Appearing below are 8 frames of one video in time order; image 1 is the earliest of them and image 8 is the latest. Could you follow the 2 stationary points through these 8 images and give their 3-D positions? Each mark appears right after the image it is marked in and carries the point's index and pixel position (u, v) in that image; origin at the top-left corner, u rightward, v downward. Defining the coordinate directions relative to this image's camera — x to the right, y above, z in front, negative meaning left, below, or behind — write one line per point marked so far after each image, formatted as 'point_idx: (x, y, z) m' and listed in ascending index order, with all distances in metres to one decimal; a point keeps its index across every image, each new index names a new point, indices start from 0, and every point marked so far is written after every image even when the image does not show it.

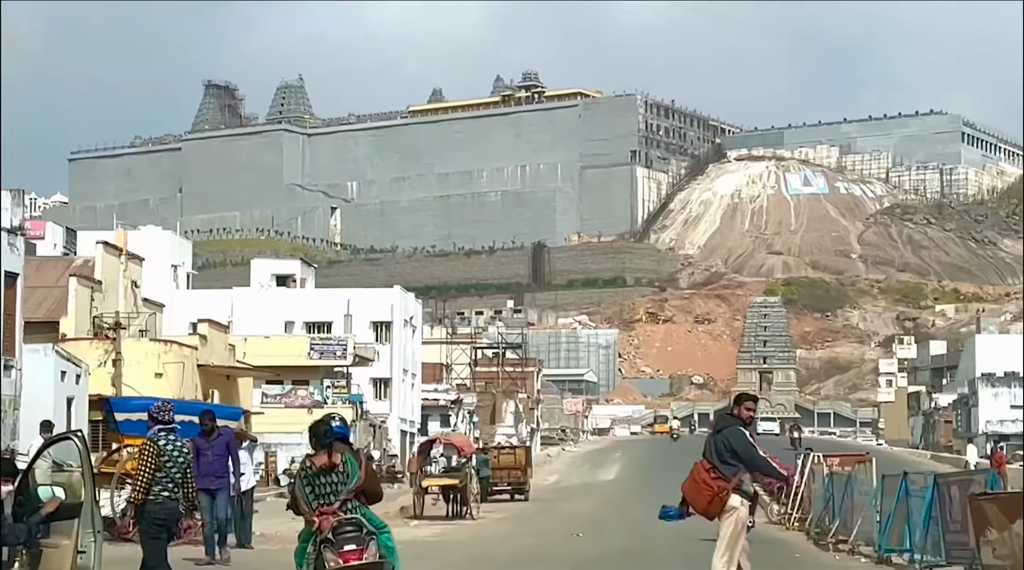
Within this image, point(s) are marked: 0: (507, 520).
0: (-0.1, -2.2, +17.0) m
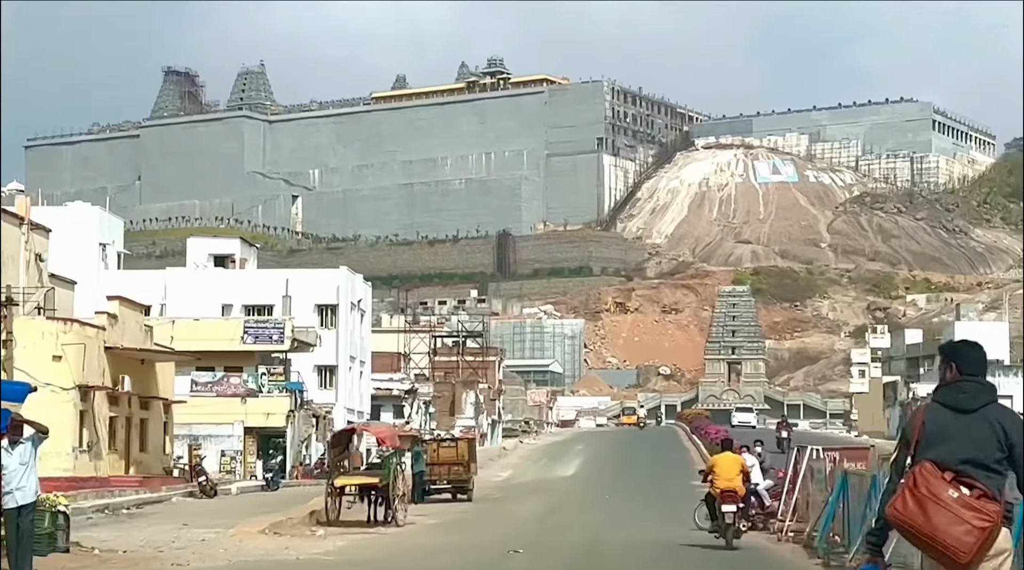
0: (-0.5, -1.9, +14.4) m
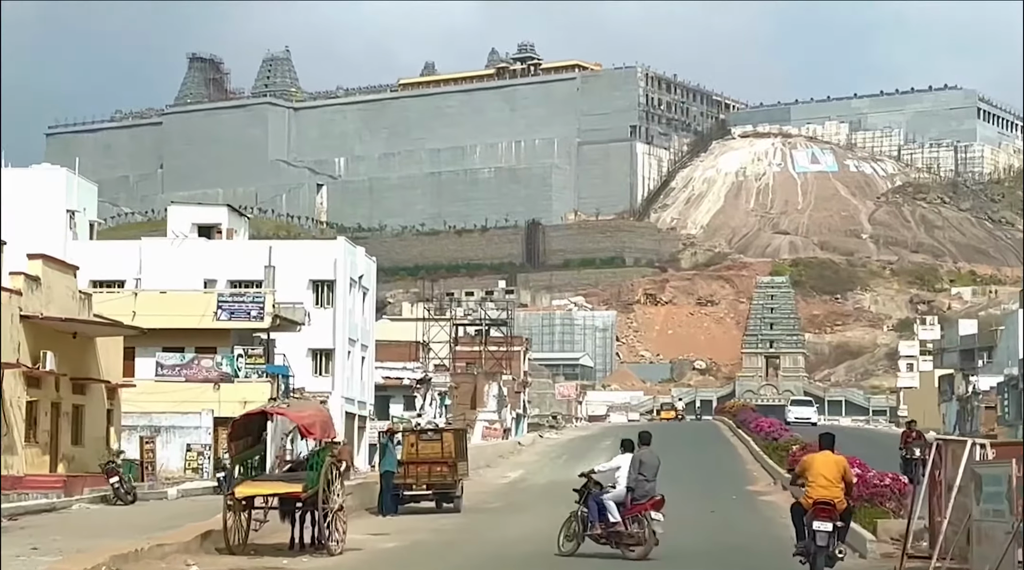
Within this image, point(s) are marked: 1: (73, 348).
0: (-0.6, -1.5, +10.3) m
1: (-4.6, -0.7, +19.2) m
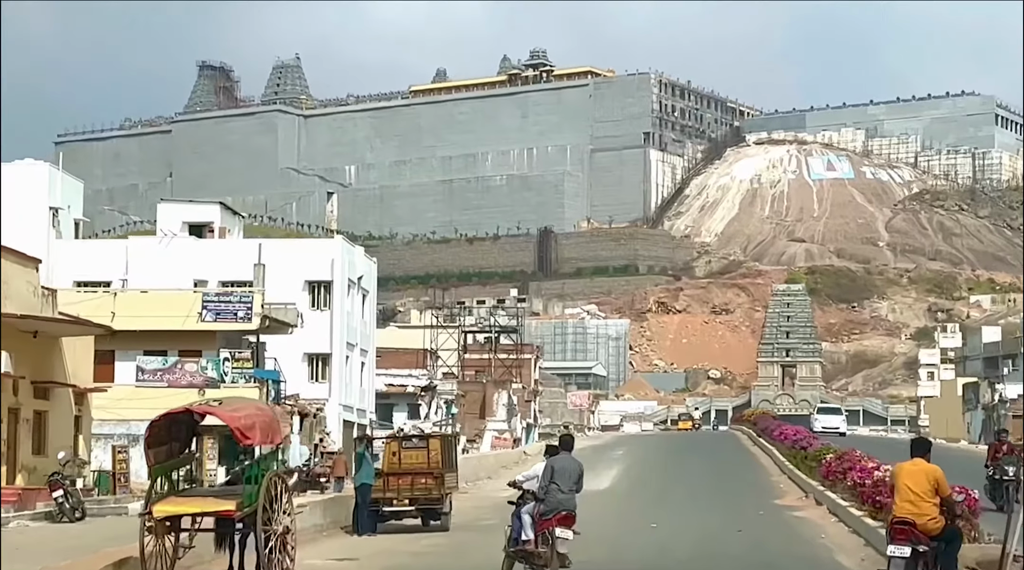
0: (-0.6, -1.4, +8.6) m
1: (-4.6, -0.6, +17.6) m
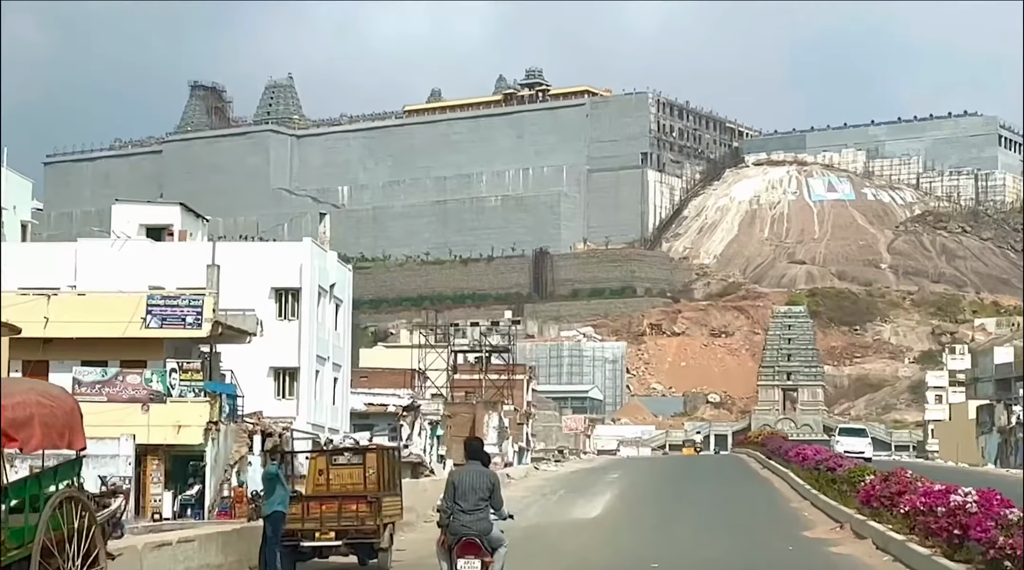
0: (-0.8, -1.2, +6.1) m
1: (-4.8, -0.6, +15.0) m
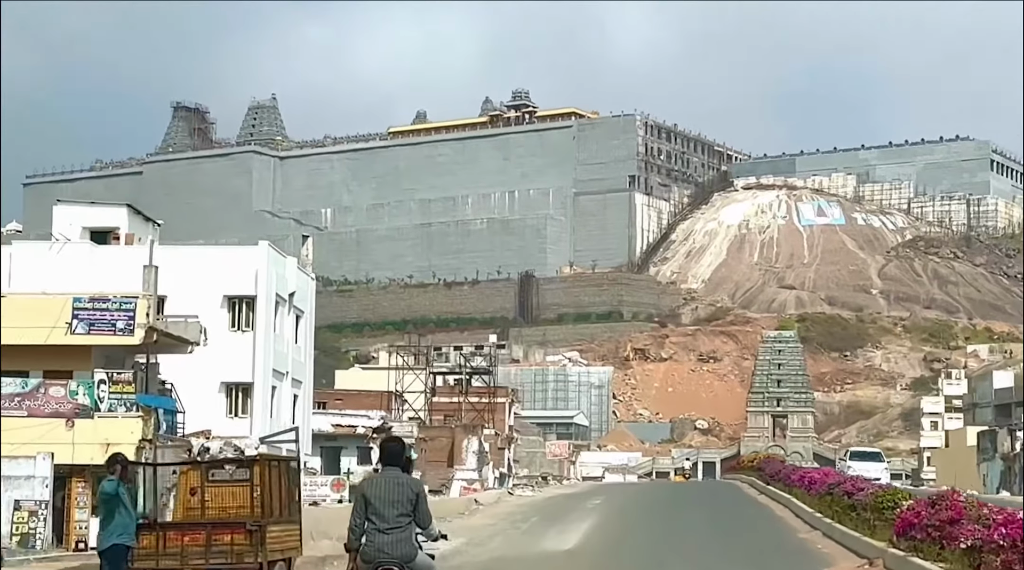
0: (-1.0, -1.0, +3.8) m
1: (-5.0, -0.5, +12.8) m
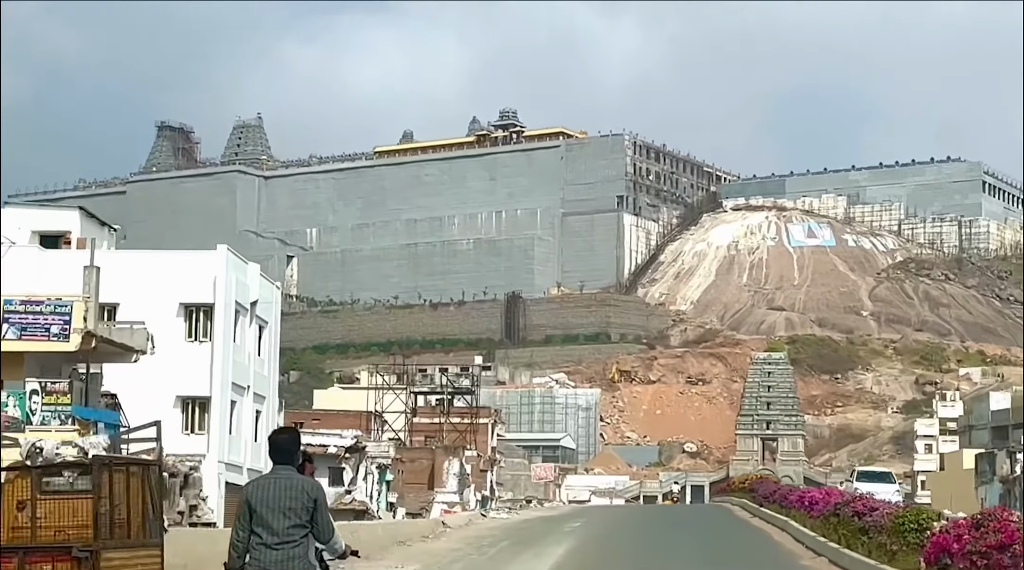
0: (-1.2, -0.8, +2.2) m
1: (-5.3, -0.4, +11.2) m
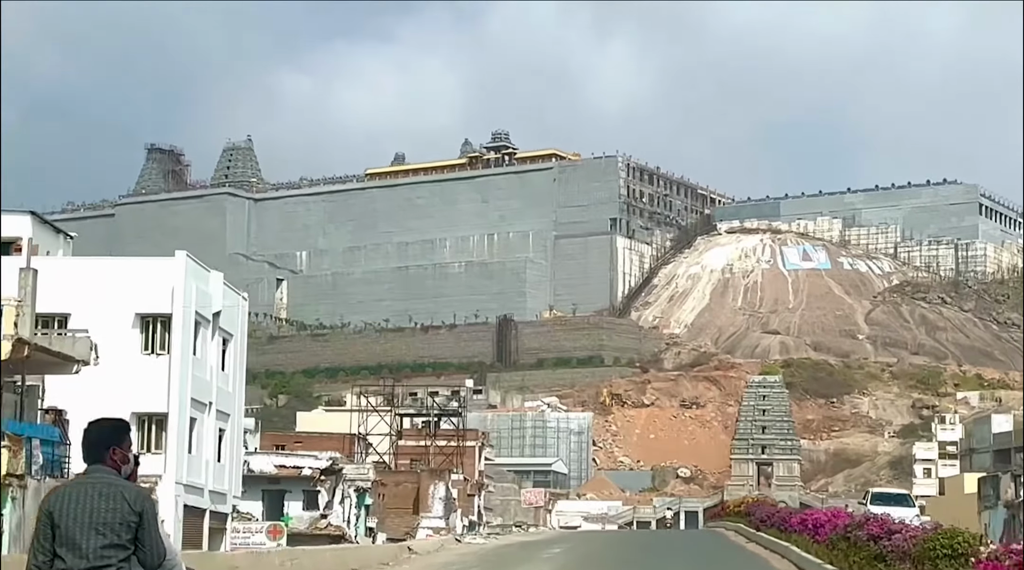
0: (-1.4, -0.7, +0.7) m
1: (-5.5, -0.3, +9.7) m
